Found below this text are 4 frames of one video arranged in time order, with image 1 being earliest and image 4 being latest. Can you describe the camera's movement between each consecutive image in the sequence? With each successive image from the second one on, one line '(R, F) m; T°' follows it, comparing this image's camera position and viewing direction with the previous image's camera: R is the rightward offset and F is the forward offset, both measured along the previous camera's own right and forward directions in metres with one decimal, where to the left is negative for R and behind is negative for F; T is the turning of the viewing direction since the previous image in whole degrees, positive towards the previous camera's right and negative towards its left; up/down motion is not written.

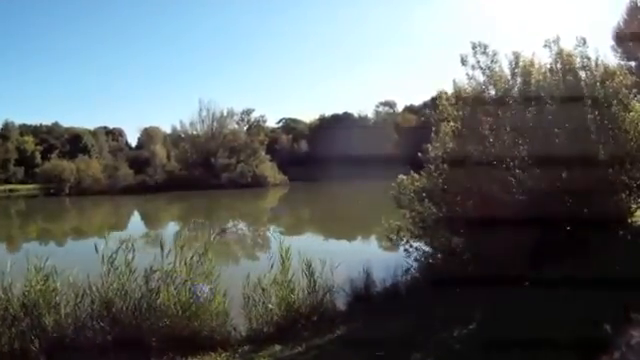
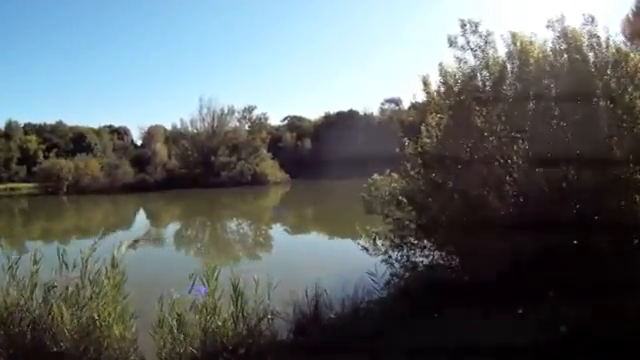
(+0.5, +1.3) m; -1°
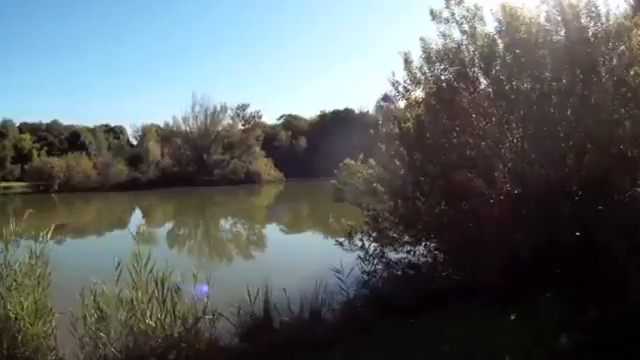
(+0.3, +0.8) m; 0°
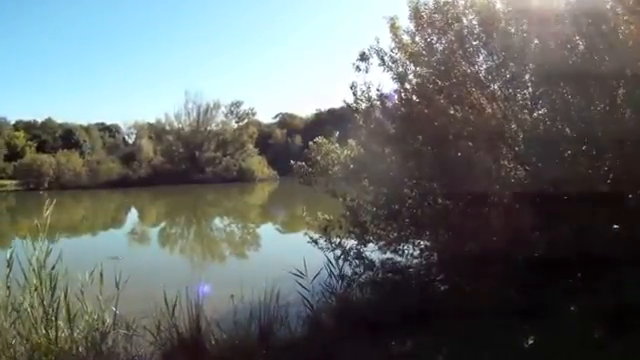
(+0.2, +1.1) m; 0°
